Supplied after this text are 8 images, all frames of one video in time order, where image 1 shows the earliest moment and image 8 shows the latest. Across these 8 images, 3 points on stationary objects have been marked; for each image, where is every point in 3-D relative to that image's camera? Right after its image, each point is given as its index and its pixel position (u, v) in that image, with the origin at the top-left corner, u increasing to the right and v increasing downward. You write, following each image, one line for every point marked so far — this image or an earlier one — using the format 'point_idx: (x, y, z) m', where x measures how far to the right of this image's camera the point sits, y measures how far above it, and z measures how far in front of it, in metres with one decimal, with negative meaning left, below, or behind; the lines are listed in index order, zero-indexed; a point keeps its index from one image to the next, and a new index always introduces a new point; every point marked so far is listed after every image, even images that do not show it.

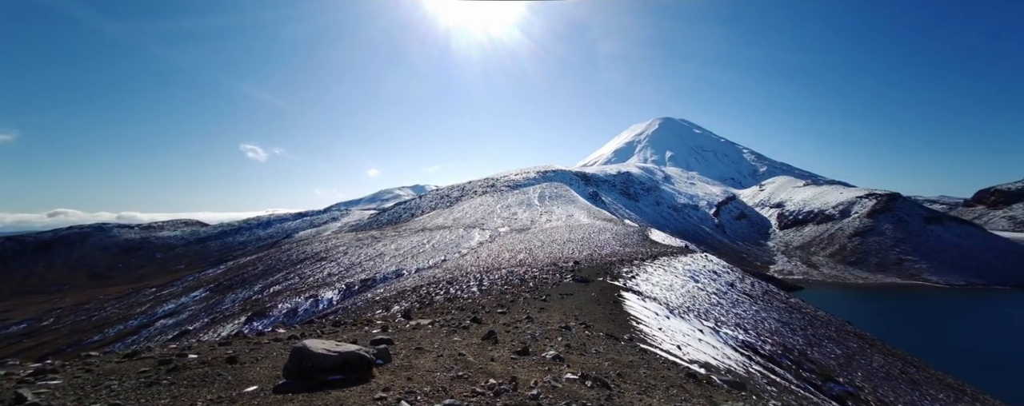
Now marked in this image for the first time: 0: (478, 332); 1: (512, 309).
0: (-1.3, -4.3, +14.1) m
1: (0.0, -4.7, +19.0) m
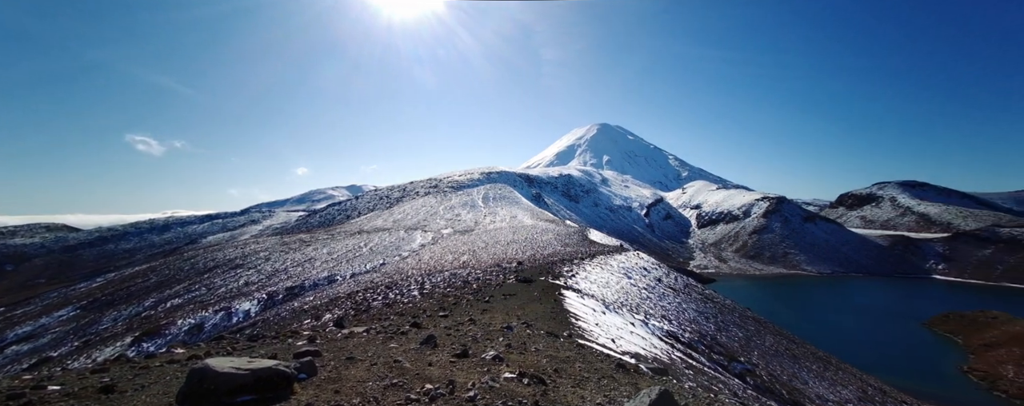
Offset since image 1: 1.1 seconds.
0: (-3.2, -4.4, +13.8) m
1: (-2.6, -4.8, +18.8) m
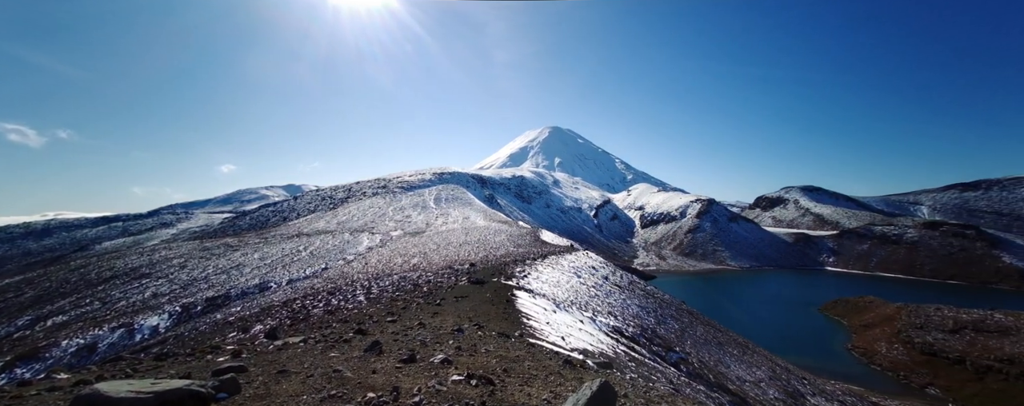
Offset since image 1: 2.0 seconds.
0: (-4.7, -4.4, +13.2) m
1: (-4.7, -4.8, +18.3) m
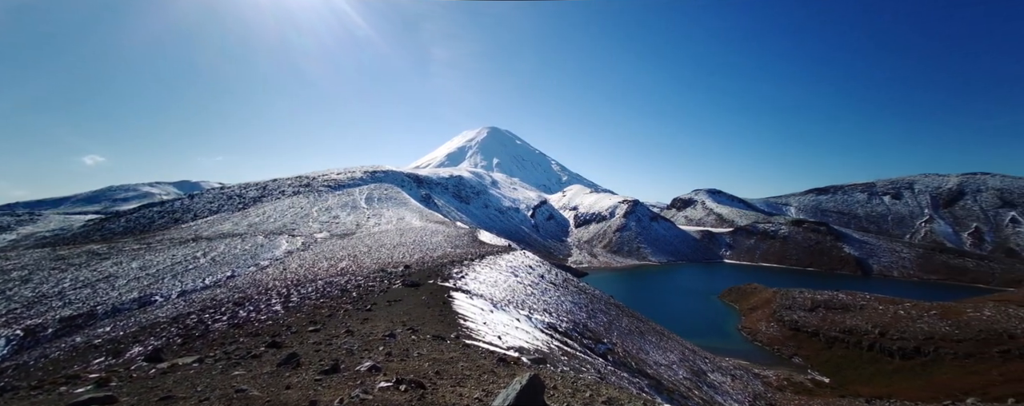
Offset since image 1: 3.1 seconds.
0: (-6.7, -4.4, +12.0) m
1: (-7.4, -4.8, +17.0) m
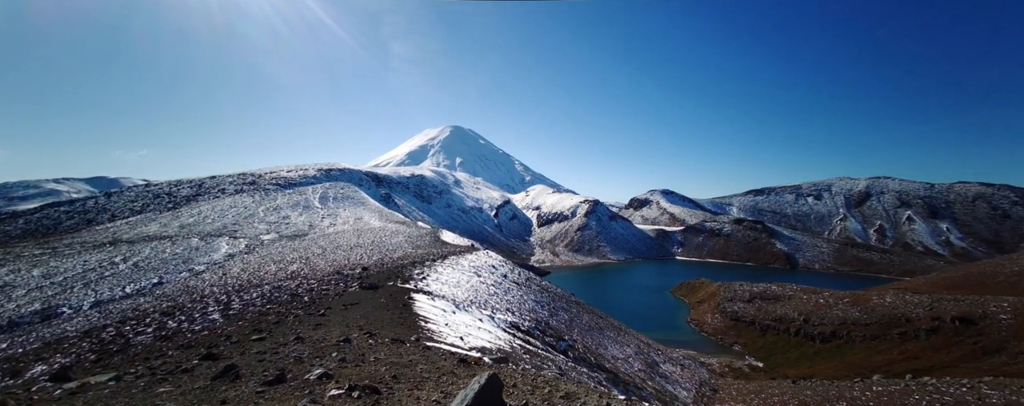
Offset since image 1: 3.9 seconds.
0: (-7.8, -4.4, +10.9) m
1: (-8.8, -4.8, +15.9) m
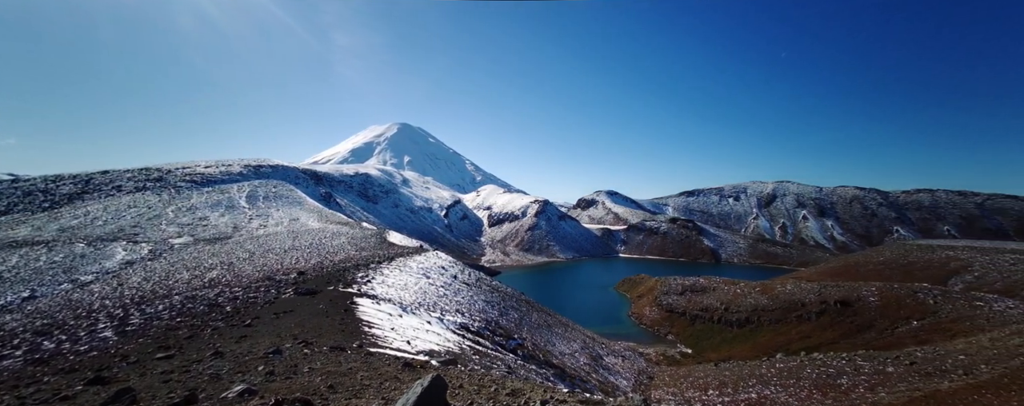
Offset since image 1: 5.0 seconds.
0: (-9.1, -4.3, +9.2) m
1: (-10.8, -4.8, +14.0) m
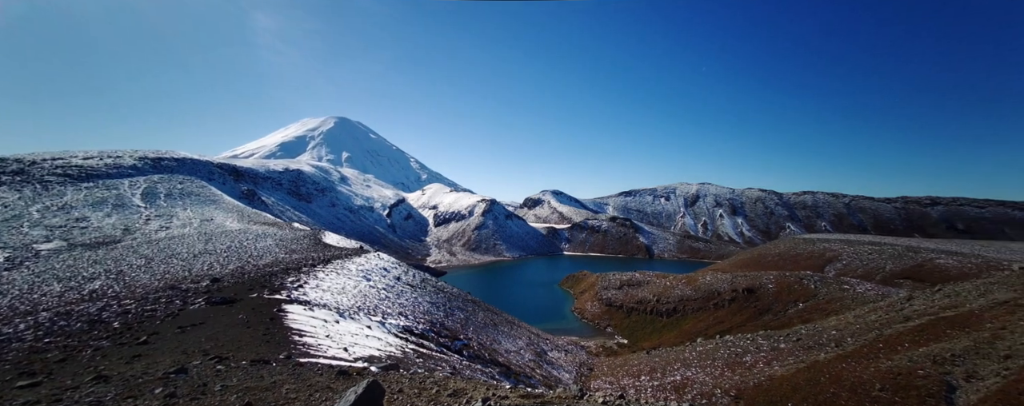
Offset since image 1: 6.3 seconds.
0: (-10.4, -4.3, +6.7) m
1: (-12.6, -4.7, +11.3) m
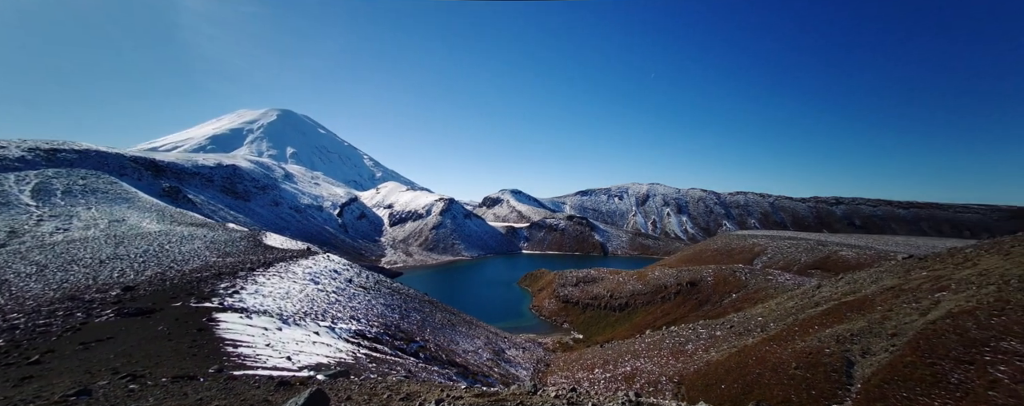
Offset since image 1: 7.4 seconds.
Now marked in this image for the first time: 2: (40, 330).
0: (-11.3, -4.2, +4.7) m
1: (-13.9, -4.6, +9.0) m
2: (-16.5, -4.3, +14.1) m
